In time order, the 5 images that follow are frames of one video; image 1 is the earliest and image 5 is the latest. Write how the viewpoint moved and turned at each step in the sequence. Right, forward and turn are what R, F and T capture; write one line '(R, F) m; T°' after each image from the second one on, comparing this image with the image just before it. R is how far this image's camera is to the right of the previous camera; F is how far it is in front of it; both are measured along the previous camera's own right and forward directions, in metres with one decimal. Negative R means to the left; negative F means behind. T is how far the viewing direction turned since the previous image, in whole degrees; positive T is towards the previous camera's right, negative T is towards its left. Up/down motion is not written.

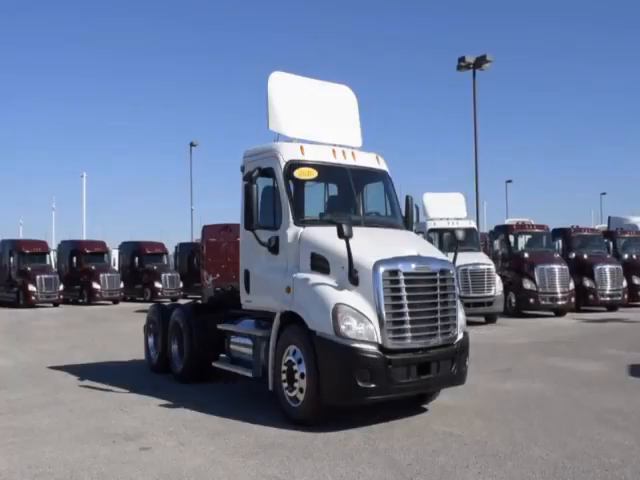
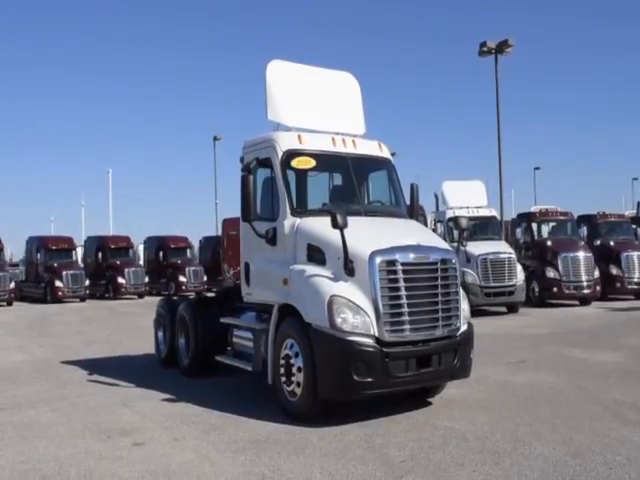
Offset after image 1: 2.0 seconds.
(+0.5, +0.2) m; -3°
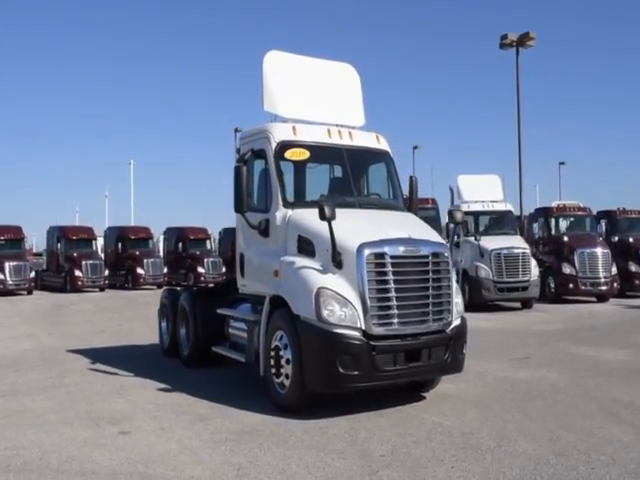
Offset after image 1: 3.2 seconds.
(+0.5, +0.1) m; -3°
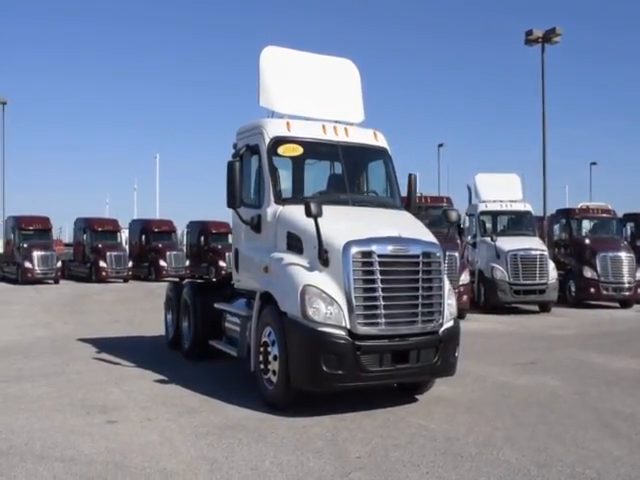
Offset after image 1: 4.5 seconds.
(+0.6, +0.1) m; -3°
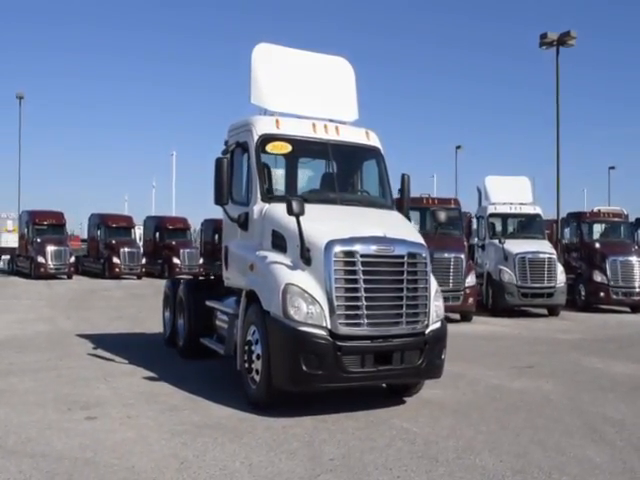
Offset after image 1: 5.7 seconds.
(+0.5, +0.1) m; -2°
